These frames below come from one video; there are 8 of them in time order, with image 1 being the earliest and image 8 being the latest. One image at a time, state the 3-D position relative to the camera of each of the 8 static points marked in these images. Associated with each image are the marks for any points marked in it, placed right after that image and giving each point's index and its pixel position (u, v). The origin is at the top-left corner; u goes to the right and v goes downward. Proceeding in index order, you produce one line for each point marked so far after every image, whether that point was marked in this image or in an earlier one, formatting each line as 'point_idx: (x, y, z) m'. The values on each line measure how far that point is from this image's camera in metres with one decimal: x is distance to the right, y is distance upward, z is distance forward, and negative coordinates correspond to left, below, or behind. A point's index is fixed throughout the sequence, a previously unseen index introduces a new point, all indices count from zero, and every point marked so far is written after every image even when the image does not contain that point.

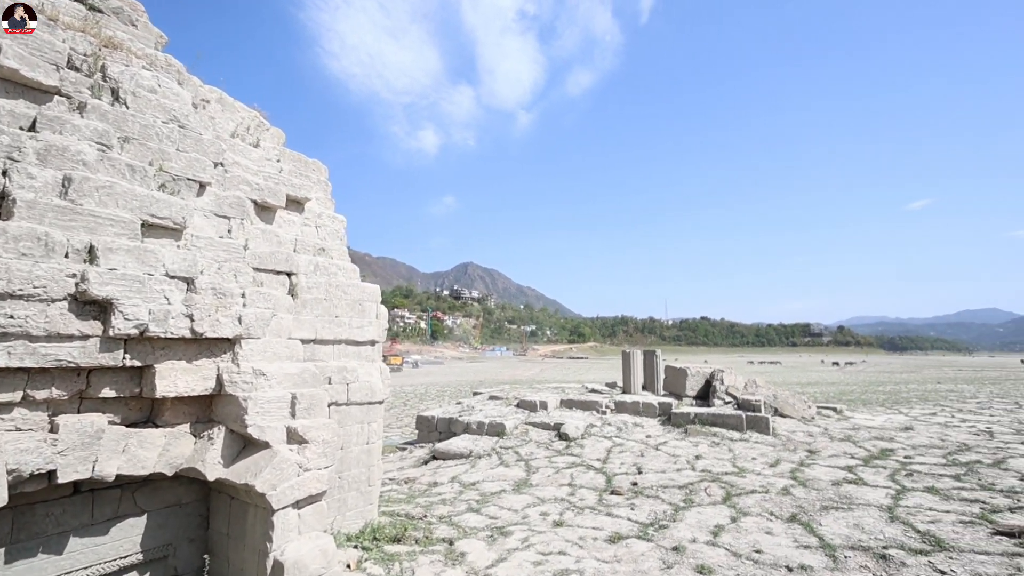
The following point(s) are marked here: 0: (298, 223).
0: (-2.1, +0.6, +5.0) m
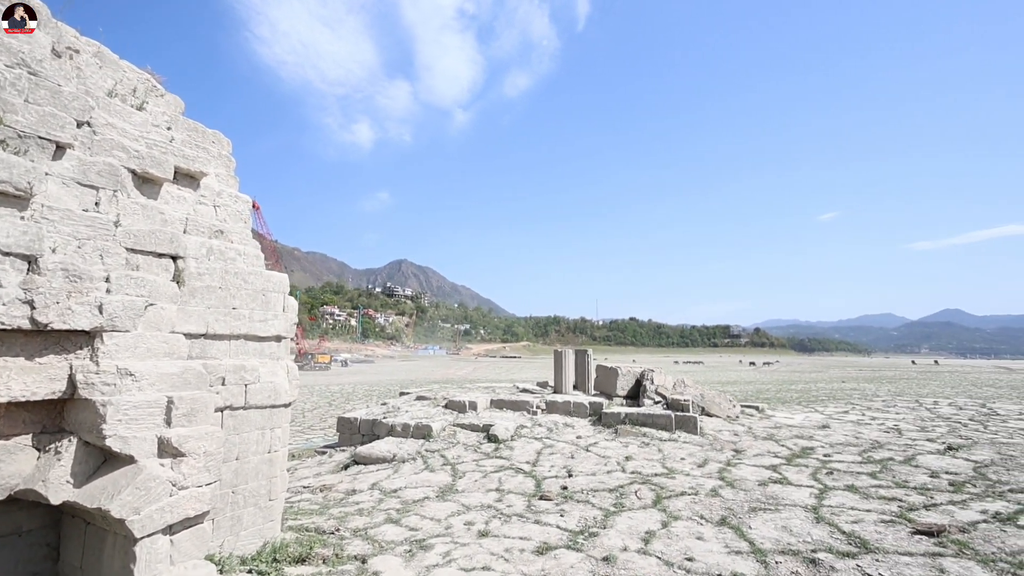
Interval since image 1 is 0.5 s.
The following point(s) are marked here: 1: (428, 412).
0: (-2.7, +0.8, +4.3) m
1: (-1.6, -2.4, +10.0) m
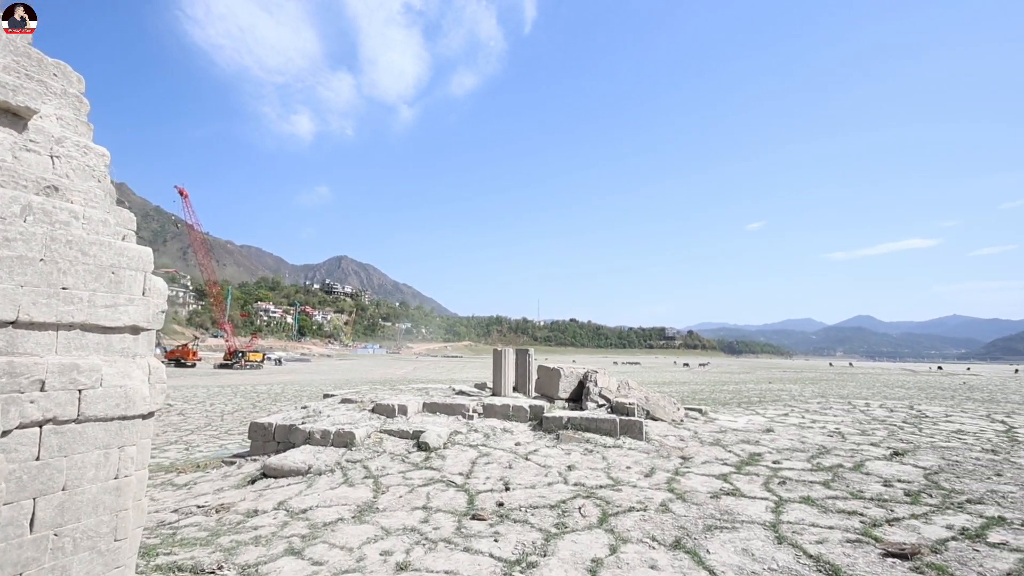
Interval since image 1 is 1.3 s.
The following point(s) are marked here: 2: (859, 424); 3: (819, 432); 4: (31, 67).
0: (-3.2, +0.9, +3.2) m
1: (-2.8, -2.3, +9.0) m
2: (+7.4, -2.9, +11.0) m
3: (+5.7, -2.7, +9.7) m
4: (-3.3, +1.5, +3.5) m
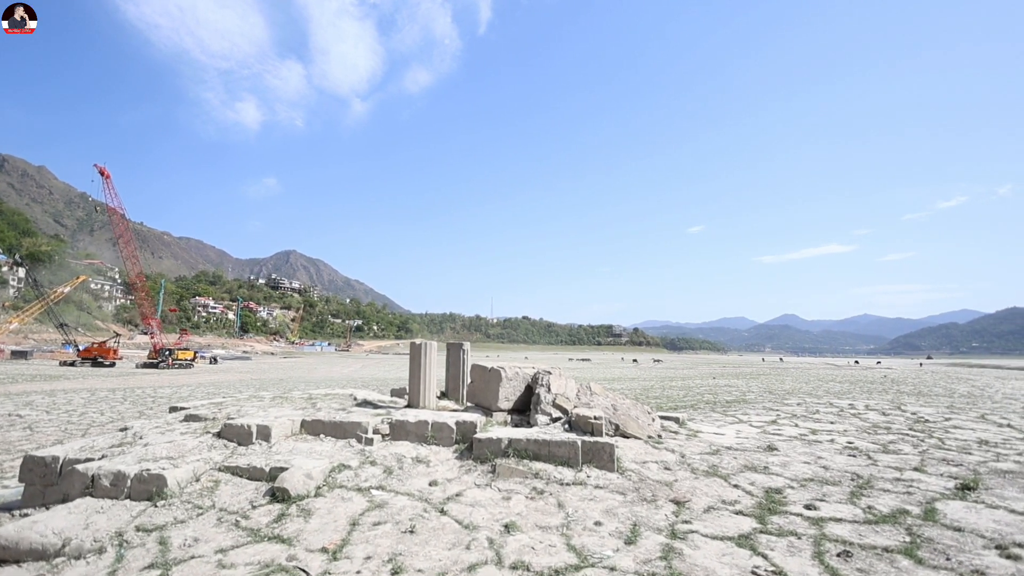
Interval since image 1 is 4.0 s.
0: (-3.7, +1.3, +0.1) m
1: (-3.8, -1.8, +5.9) m
2: (+6.1, -2.5, +8.9) m
3: (+4.6, -2.3, +7.4) m
4: (-3.8, +1.9, +0.4) m
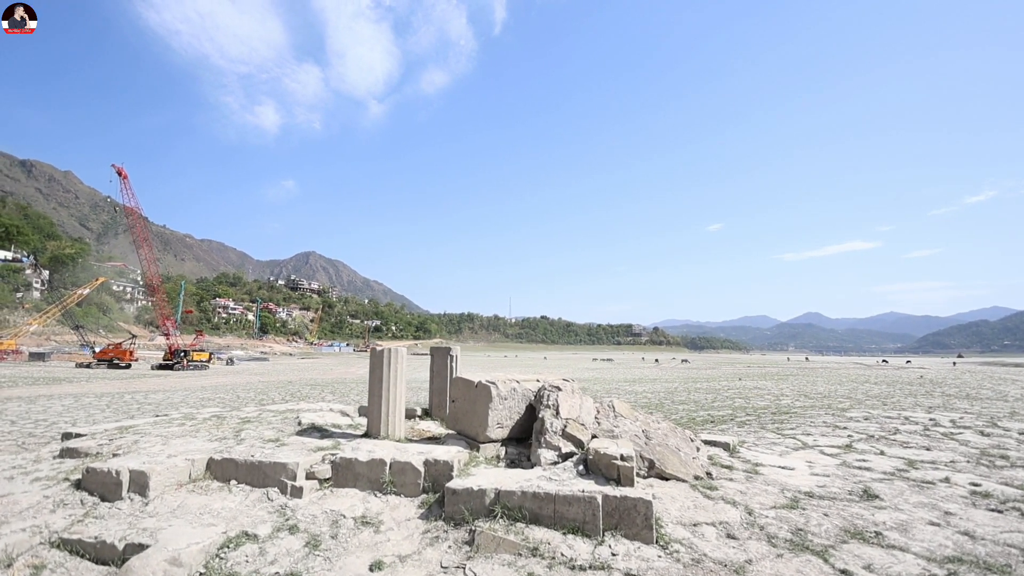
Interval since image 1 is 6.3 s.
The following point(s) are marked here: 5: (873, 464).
0: (-4.0, +1.5, -1.7) m
1: (-3.9, -1.7, +4.1) m
2: (+6.1, -2.3, +6.7) m
3: (+4.5, -2.1, +5.3) m
4: (-4.1, +2.1, -1.5) m
5: (+4.6, -2.3, +6.6) m
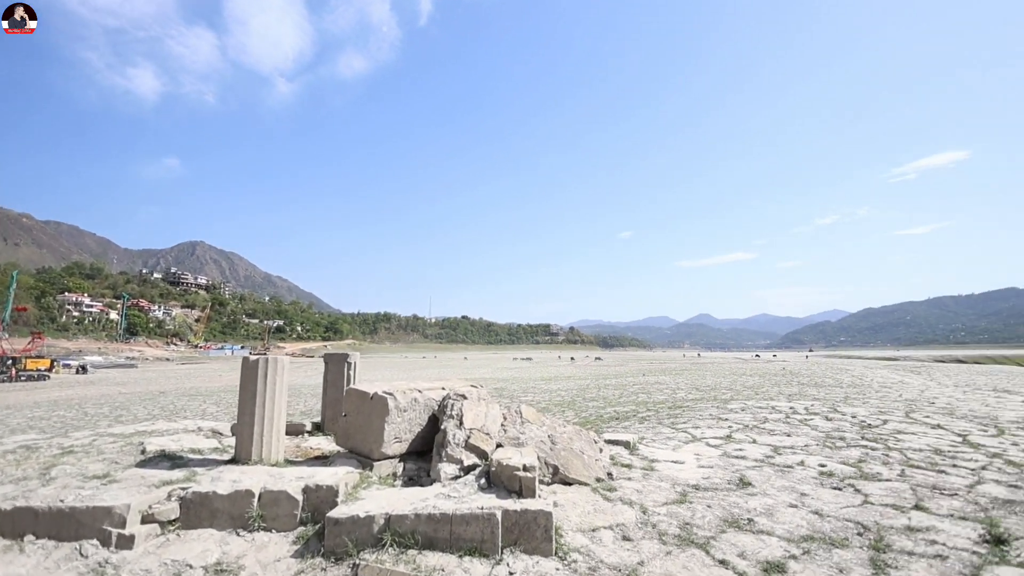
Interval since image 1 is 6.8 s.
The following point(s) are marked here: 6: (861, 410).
0: (-3.8, +1.4, -2.6) m
1: (-4.7, -1.7, +3.1) m
2: (+4.8, -2.4, +7.4) m
3: (+3.5, -2.2, +5.7) m
4: (-3.9, +2.0, -2.3) m
5: (+3.3, -2.3, +7.1) m
6: (+8.9, -3.1, +12.9) m
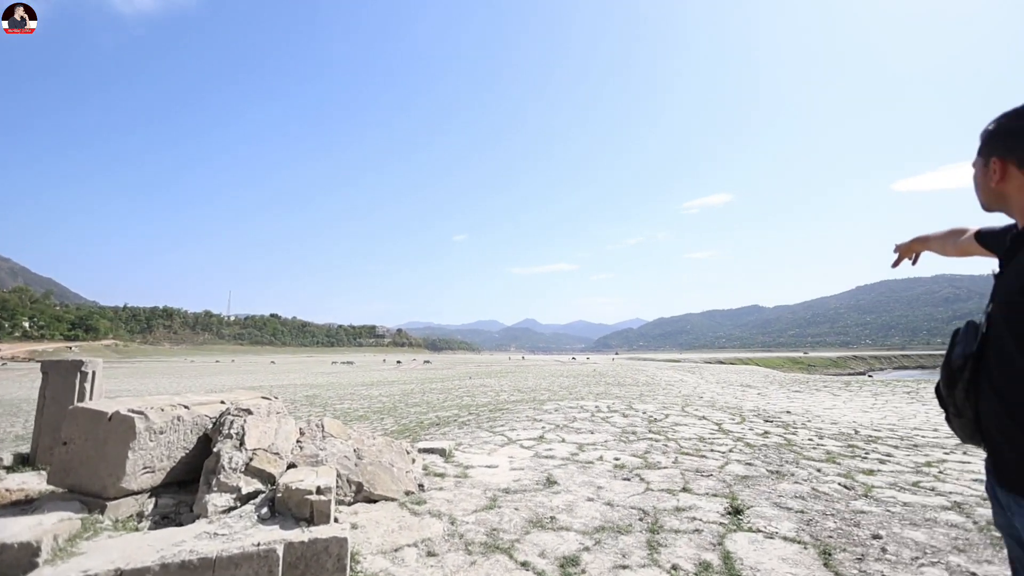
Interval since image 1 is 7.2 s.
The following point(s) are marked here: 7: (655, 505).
0: (-2.8, +1.6, -3.9) m
1: (-5.6, -1.5, +1.2) m
2: (+2.0, -2.6, +8.2) m
3: (+1.2, -2.3, +6.2) m
4: (-3.0, +2.2, -3.7) m
5: (+0.7, -2.5, +7.4) m
6: (+4.0, -3.5, +14.8) m
7: (+1.5, -2.2, +5.1) m
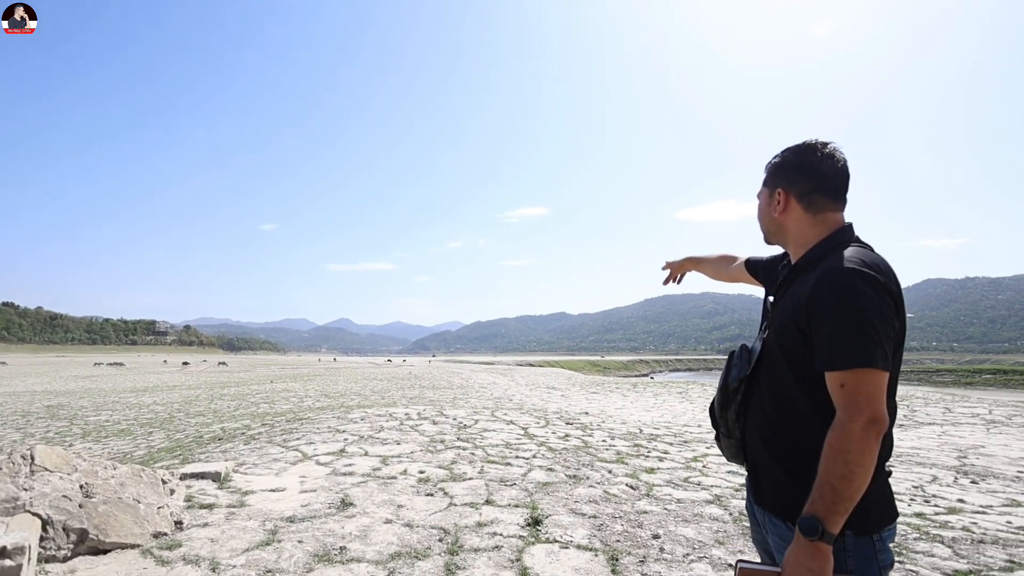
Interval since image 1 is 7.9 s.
0: (-1.4, +1.7, -4.9) m
1: (-5.9, -1.2, -1.1) m
2: (-1.0, -2.7, +8.0) m
3: (-1.0, -2.4, +5.9) m
4: (-1.6, +2.3, -4.8) m
5: (-2.0, -2.5, +6.9) m
6: (-1.2, -3.6, +14.9) m
7: (-0.4, -2.3, +4.9) m
